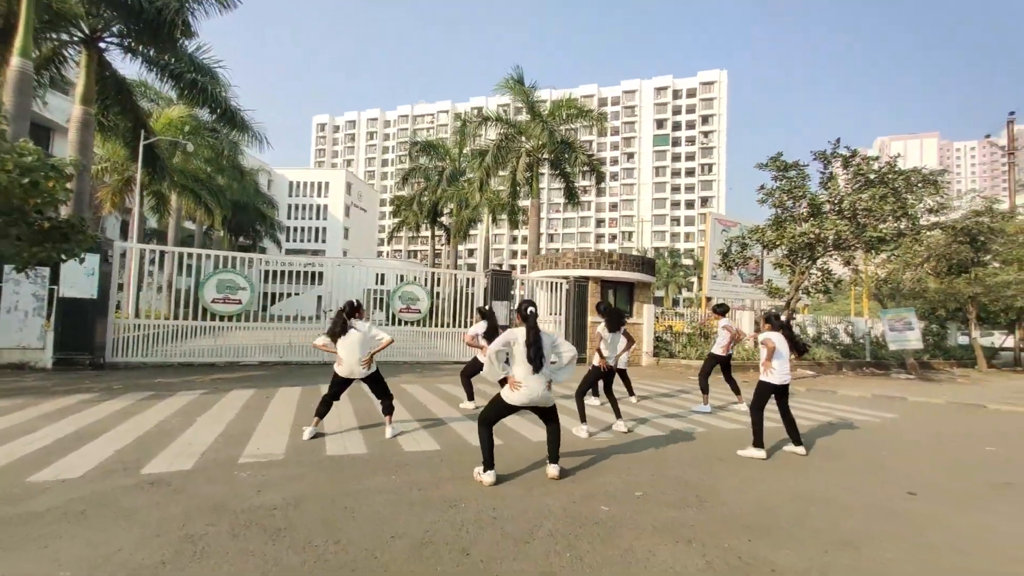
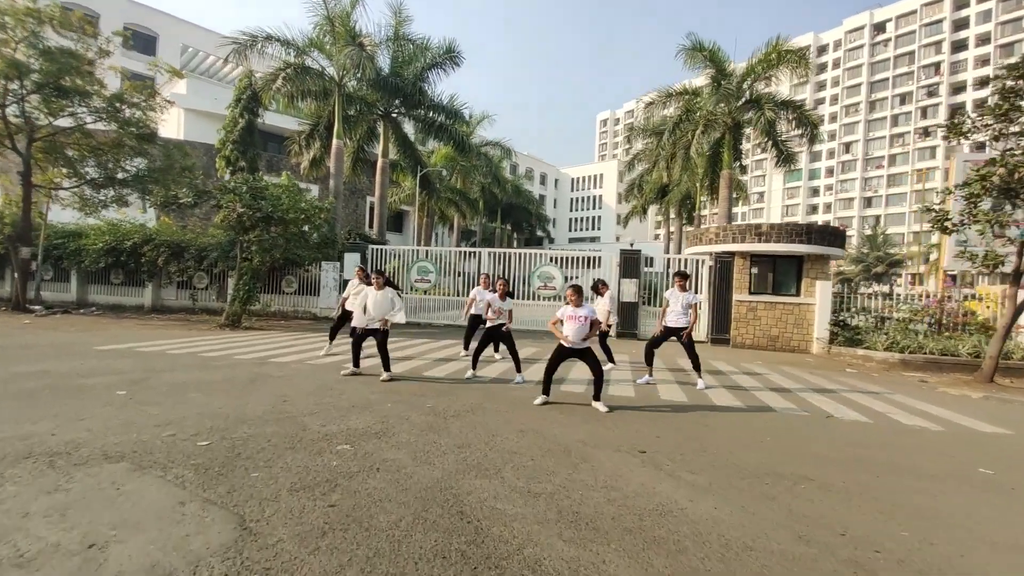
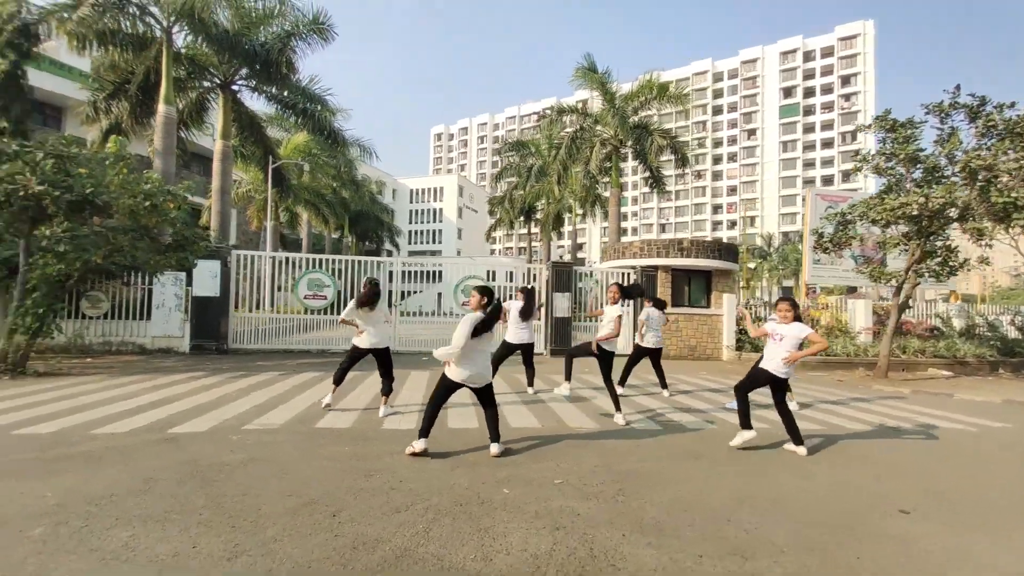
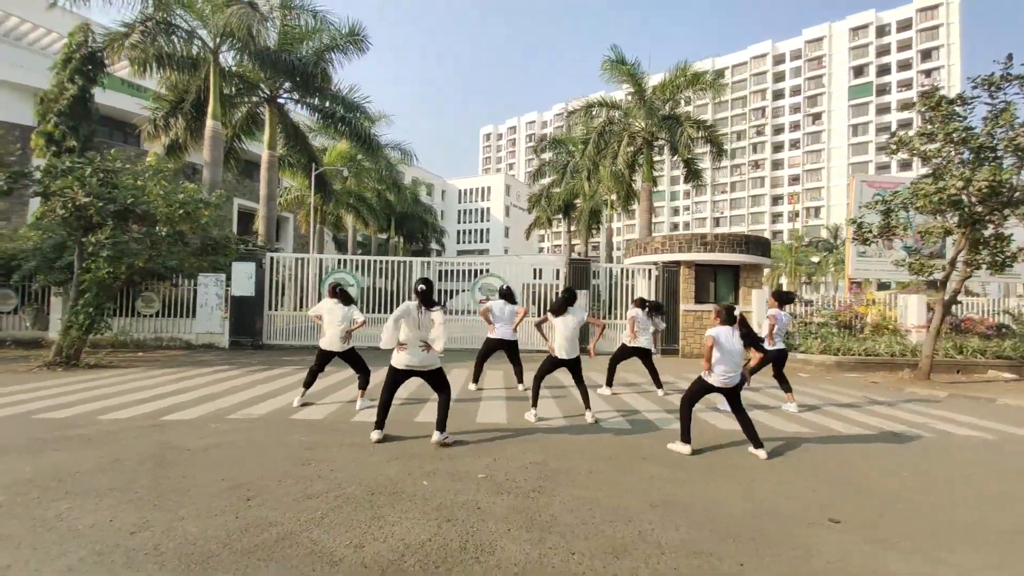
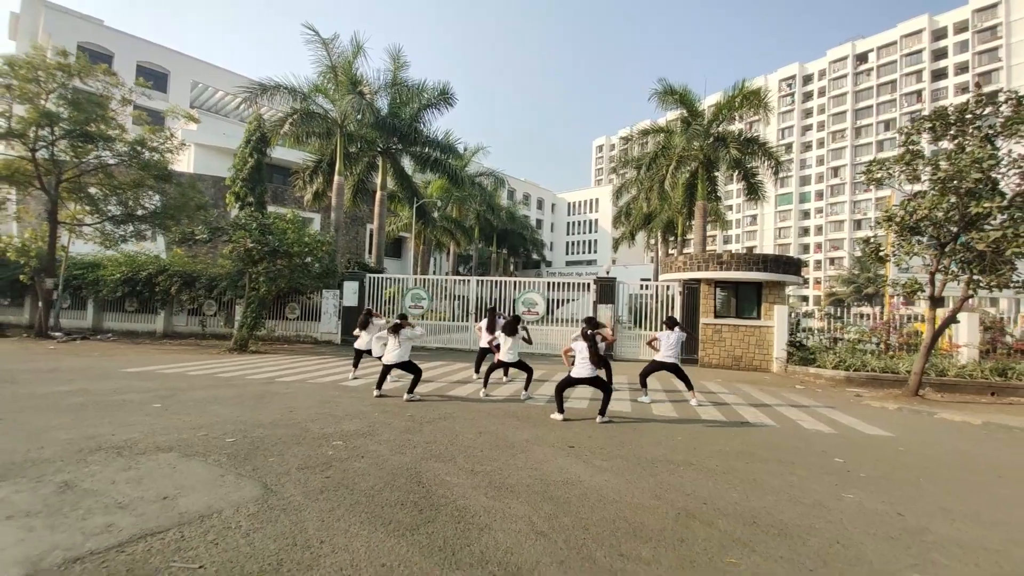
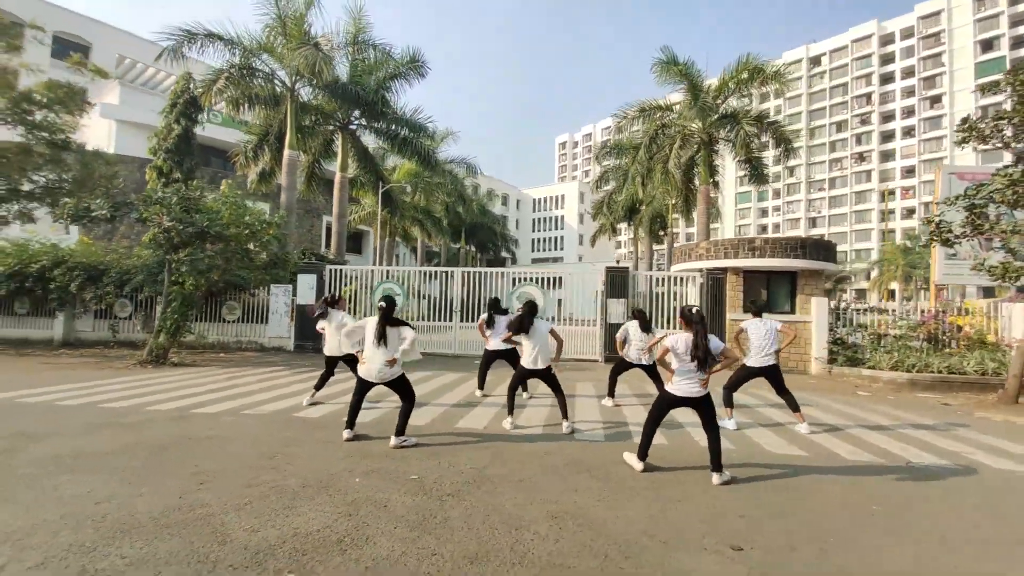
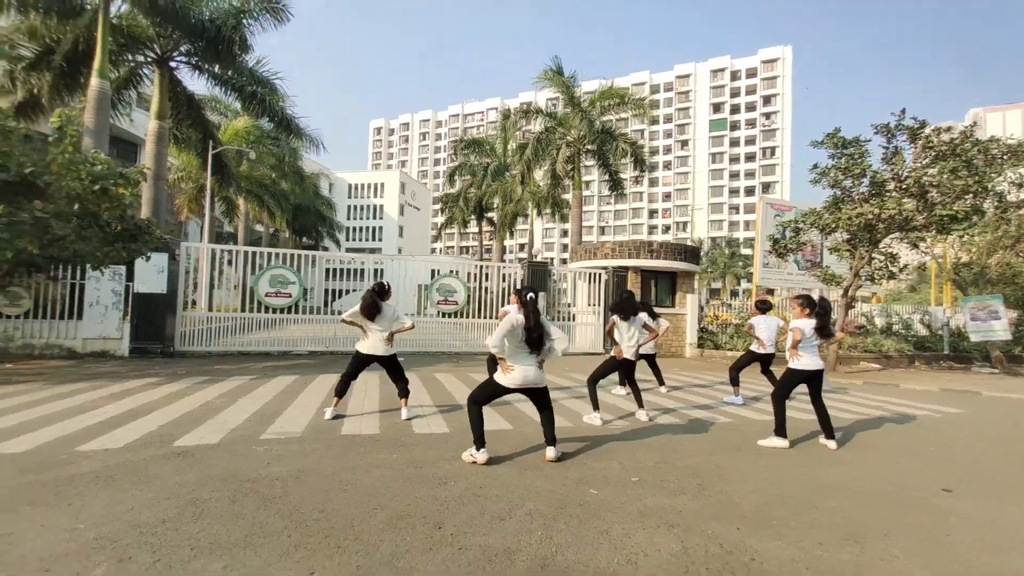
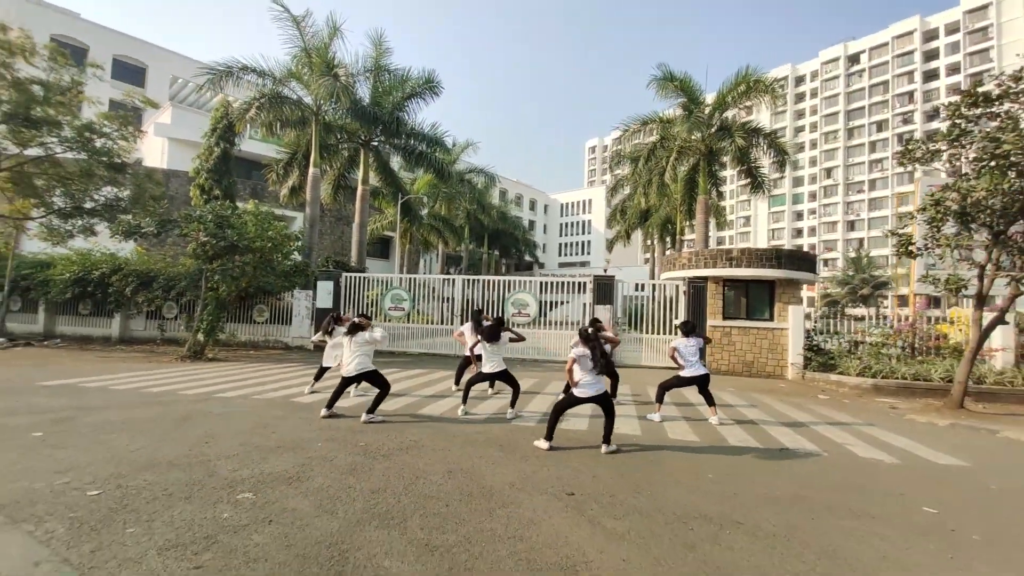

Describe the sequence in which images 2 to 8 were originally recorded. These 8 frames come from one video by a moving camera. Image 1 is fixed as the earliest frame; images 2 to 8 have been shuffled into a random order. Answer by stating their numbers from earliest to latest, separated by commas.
7, 3, 4, 6, 8, 5, 2
